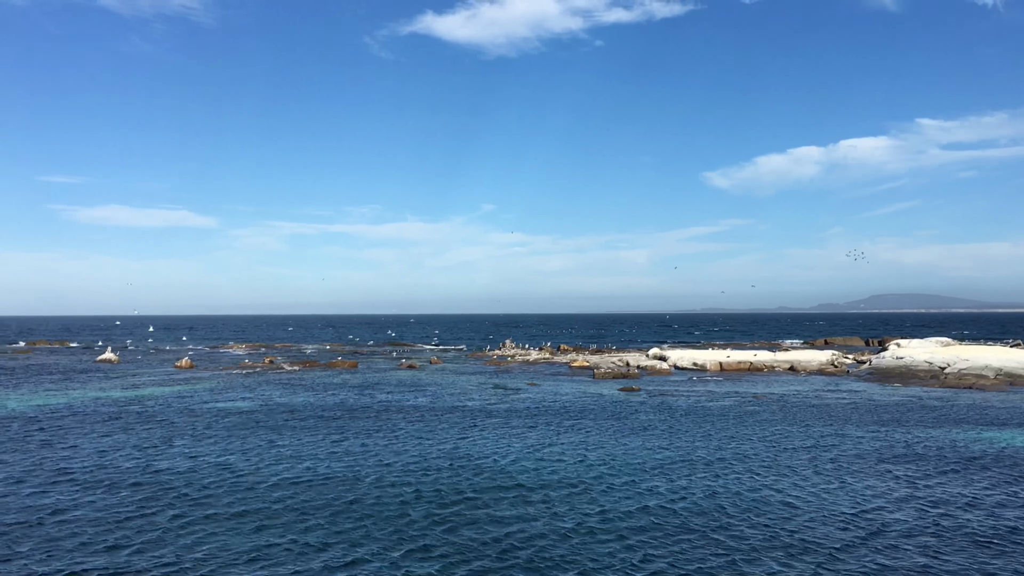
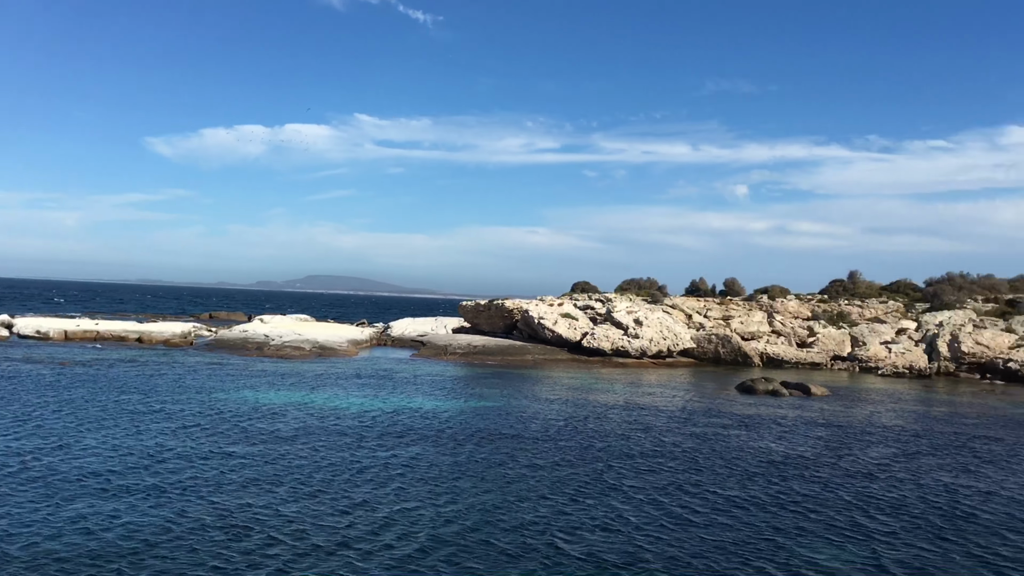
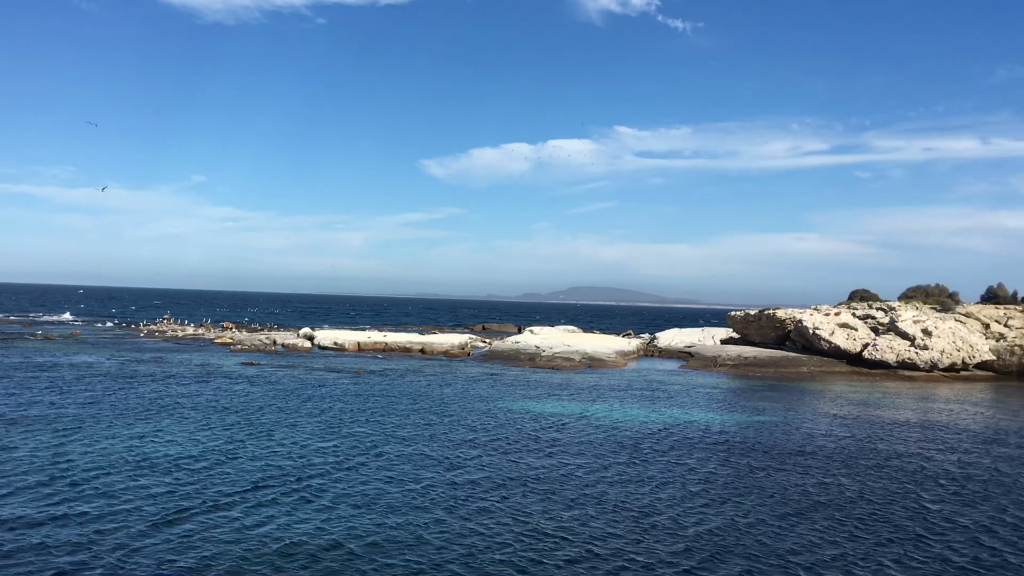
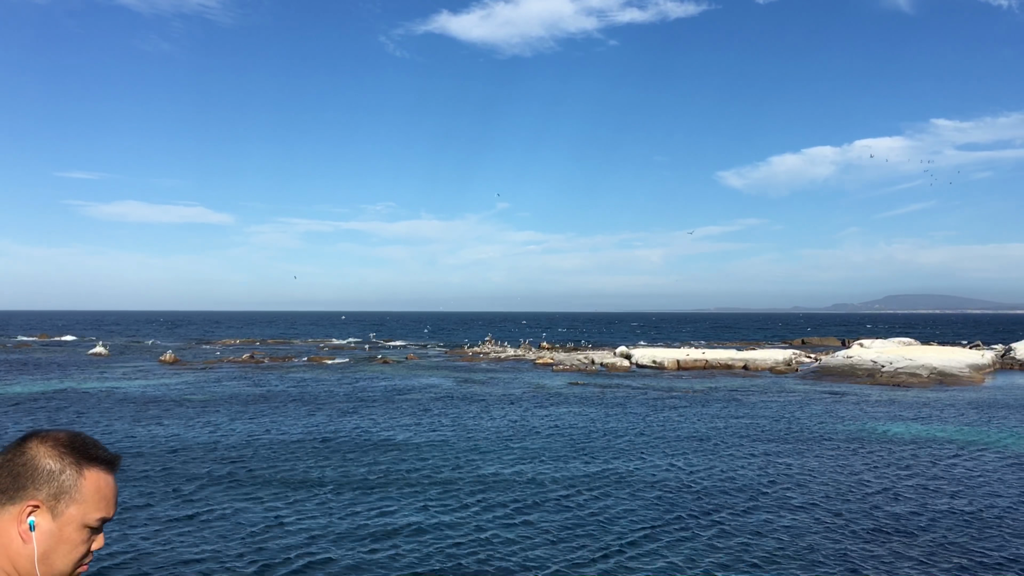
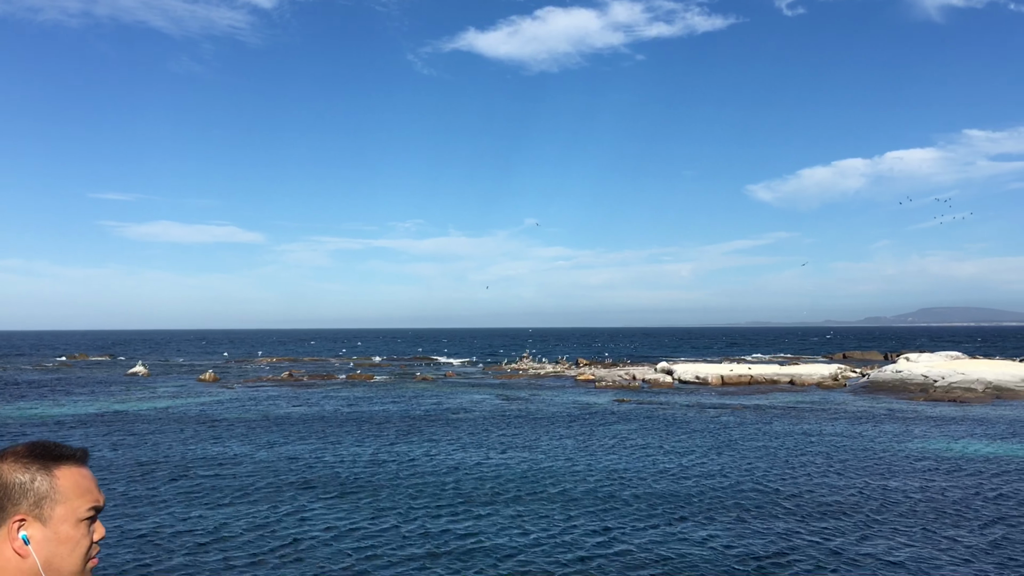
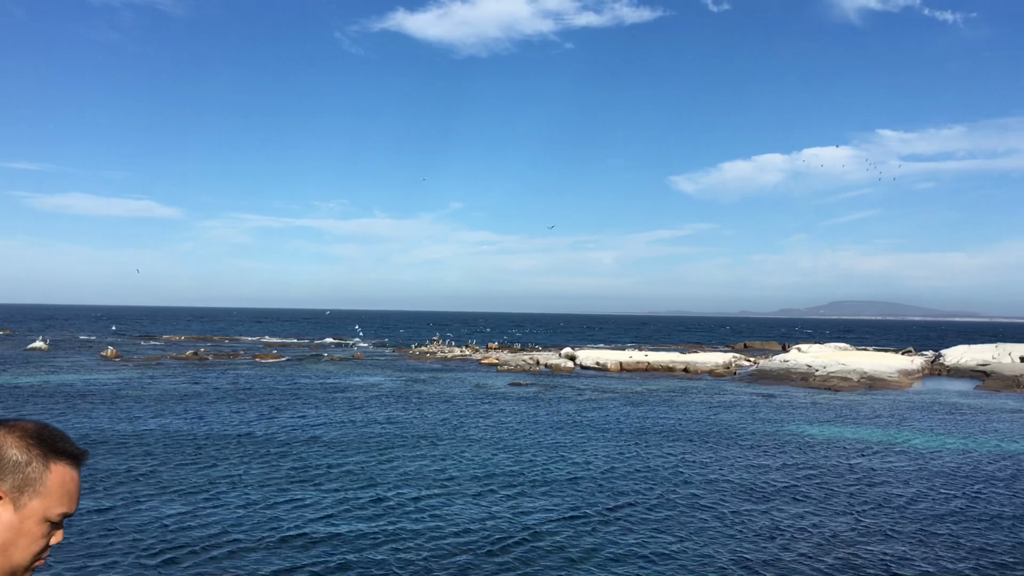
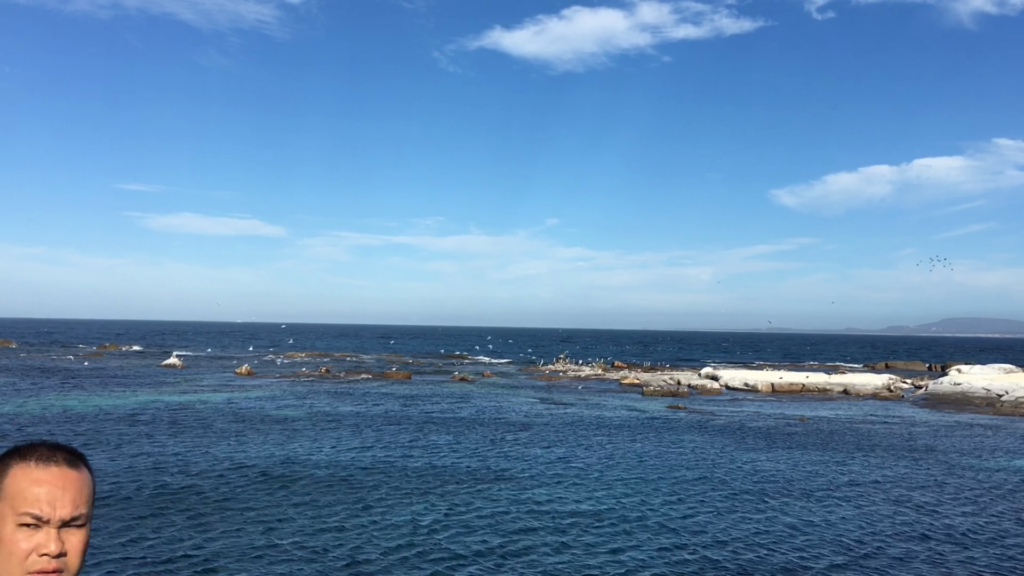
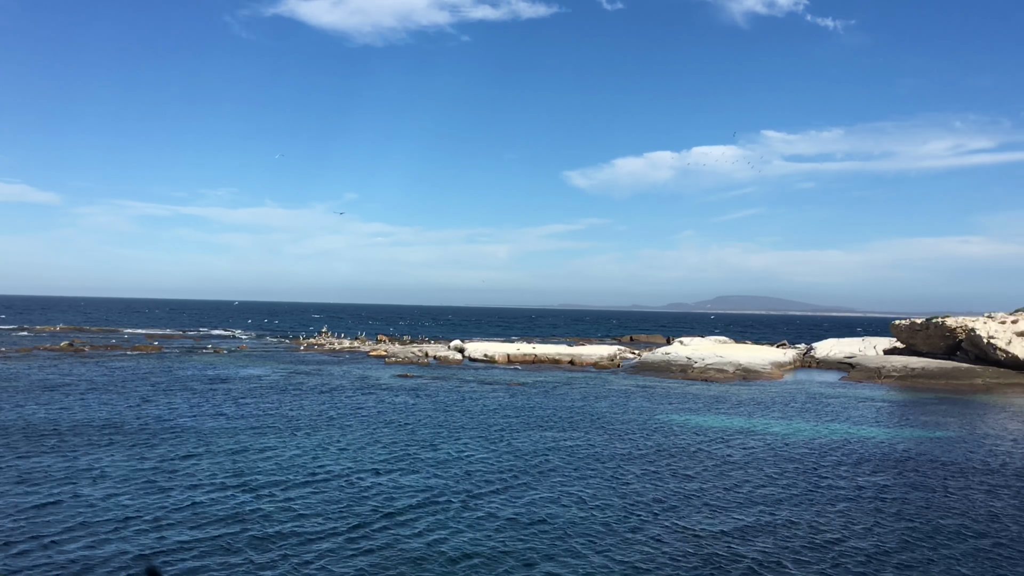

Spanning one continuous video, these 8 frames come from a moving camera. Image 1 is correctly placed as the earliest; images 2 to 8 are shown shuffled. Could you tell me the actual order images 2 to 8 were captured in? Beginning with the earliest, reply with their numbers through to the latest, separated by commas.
7, 5, 4, 6, 8, 3, 2
